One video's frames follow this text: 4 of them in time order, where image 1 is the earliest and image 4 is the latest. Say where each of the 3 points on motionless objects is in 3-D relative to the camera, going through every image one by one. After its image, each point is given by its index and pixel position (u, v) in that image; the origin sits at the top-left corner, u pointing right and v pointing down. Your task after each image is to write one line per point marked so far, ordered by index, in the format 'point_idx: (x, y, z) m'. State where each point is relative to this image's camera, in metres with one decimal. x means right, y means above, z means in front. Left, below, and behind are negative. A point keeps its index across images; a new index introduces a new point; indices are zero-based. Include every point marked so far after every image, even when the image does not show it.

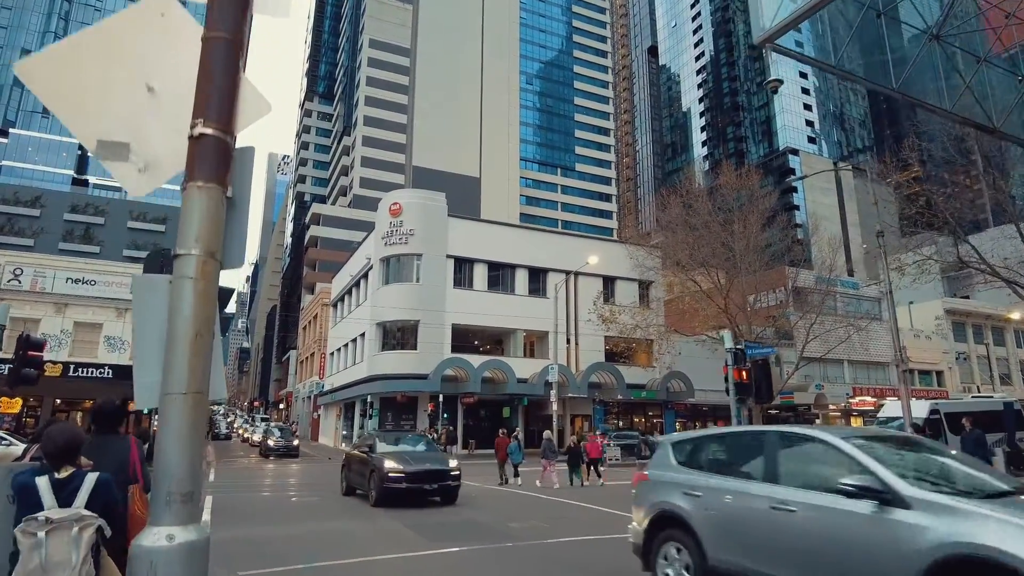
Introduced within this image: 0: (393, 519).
0: (-2.1, -4.2, +11.3) m
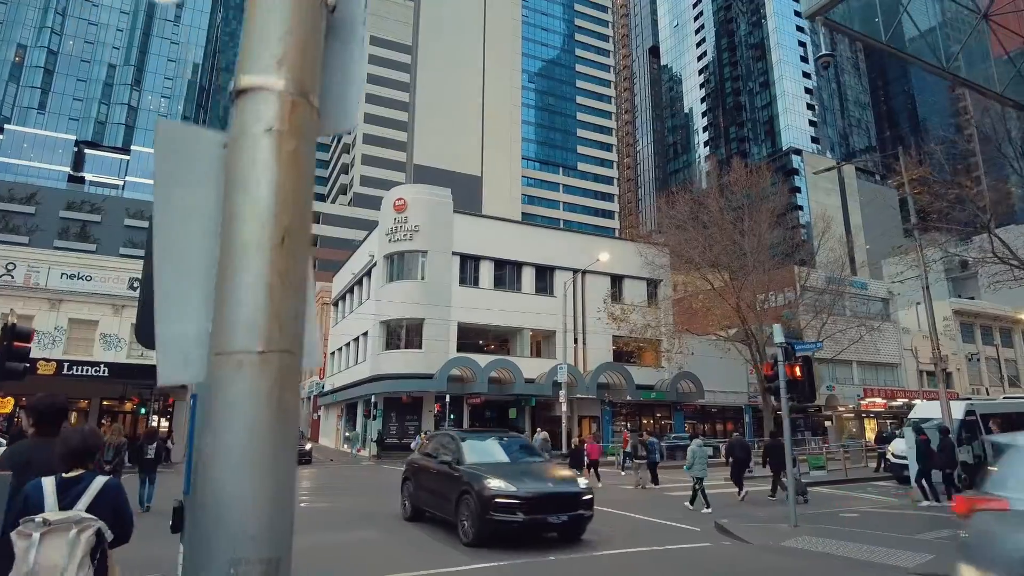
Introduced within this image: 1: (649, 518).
0: (-1.6, -4.0, +10.4) m
1: (+2.7, -4.4, +12.0) m
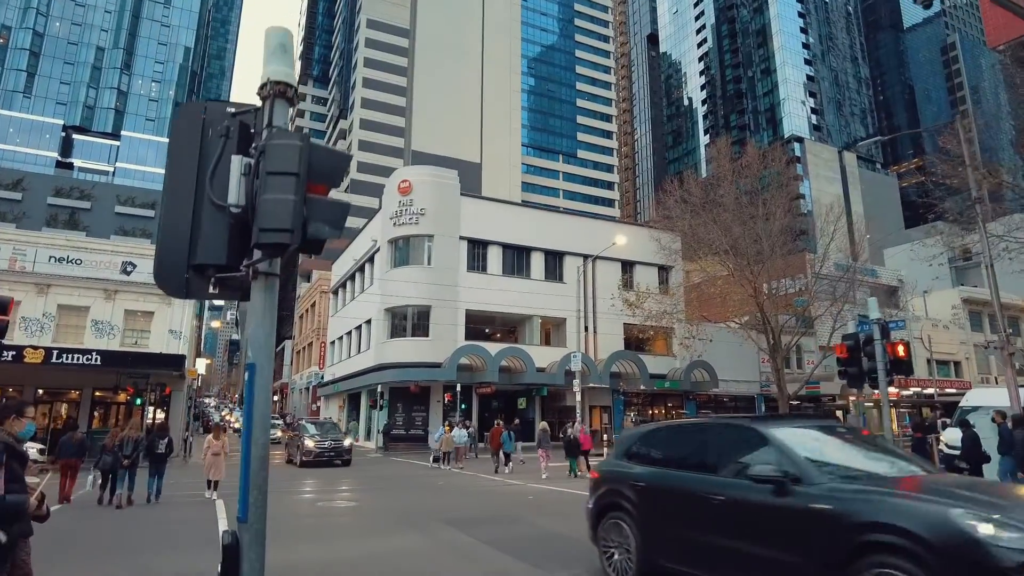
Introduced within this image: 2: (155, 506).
0: (-0.8, -3.6, +9.2) m
1: (+3.5, -3.9, +10.8) m
2: (-8.0, -4.9, +14.1) m
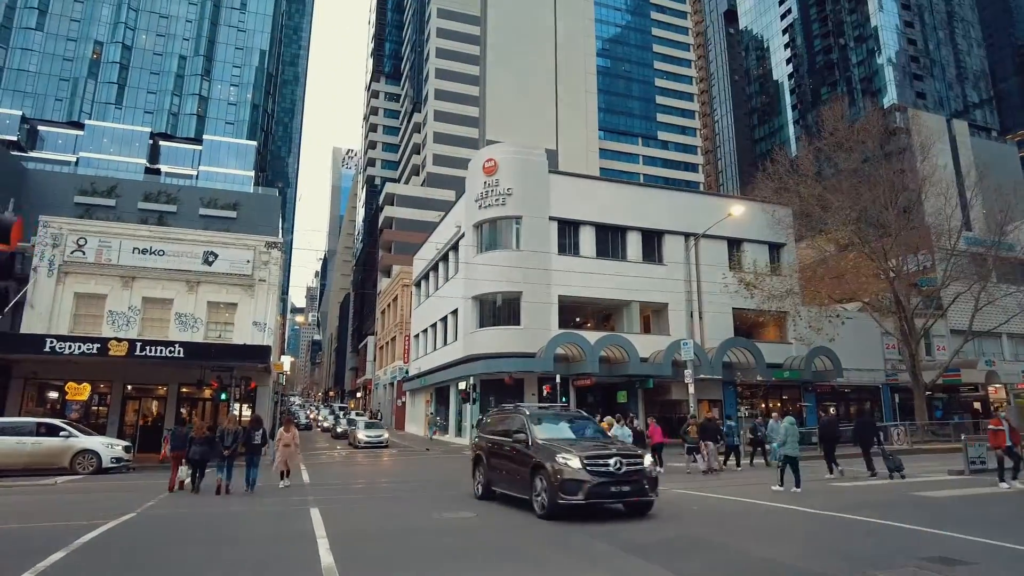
0: (+1.3, -2.9, +6.6) m
1: (+5.8, -3.2, +7.7) m
2: (-5.2, -4.4, +12.3) m
